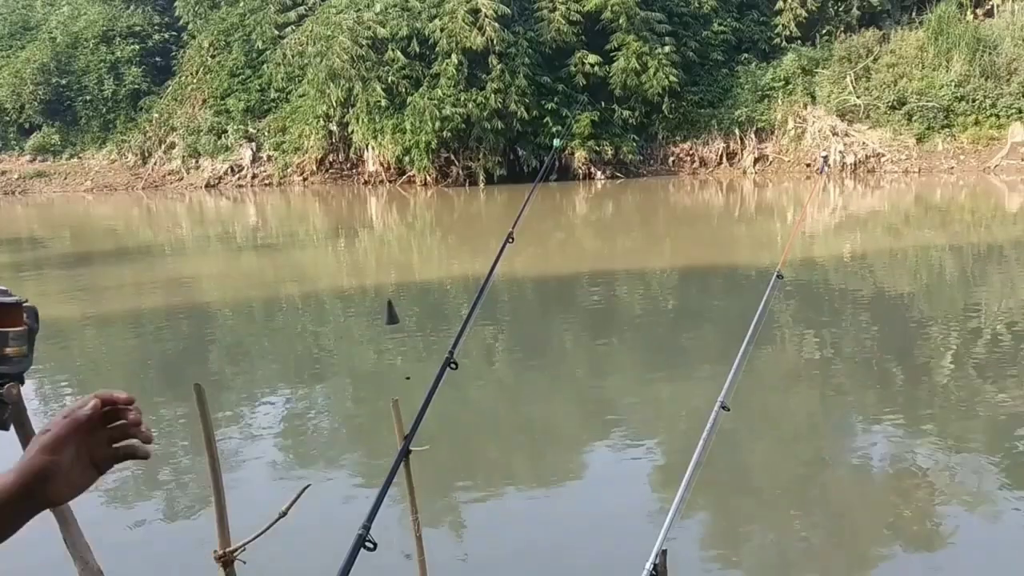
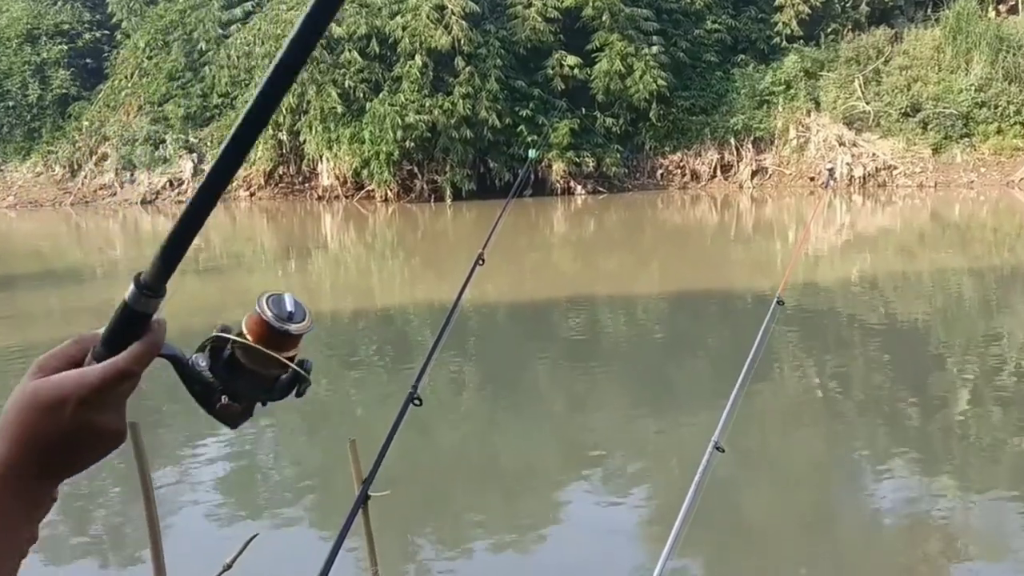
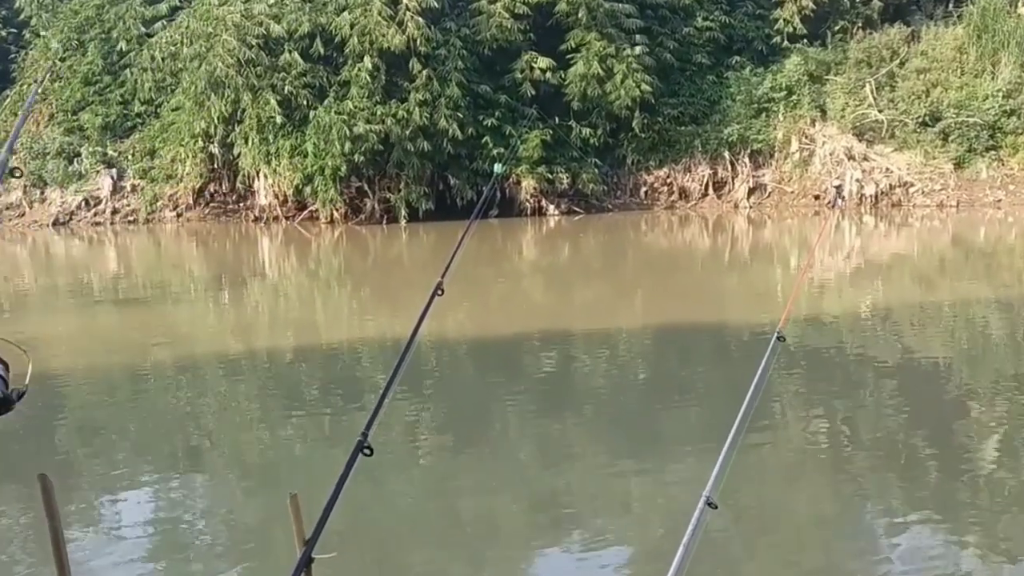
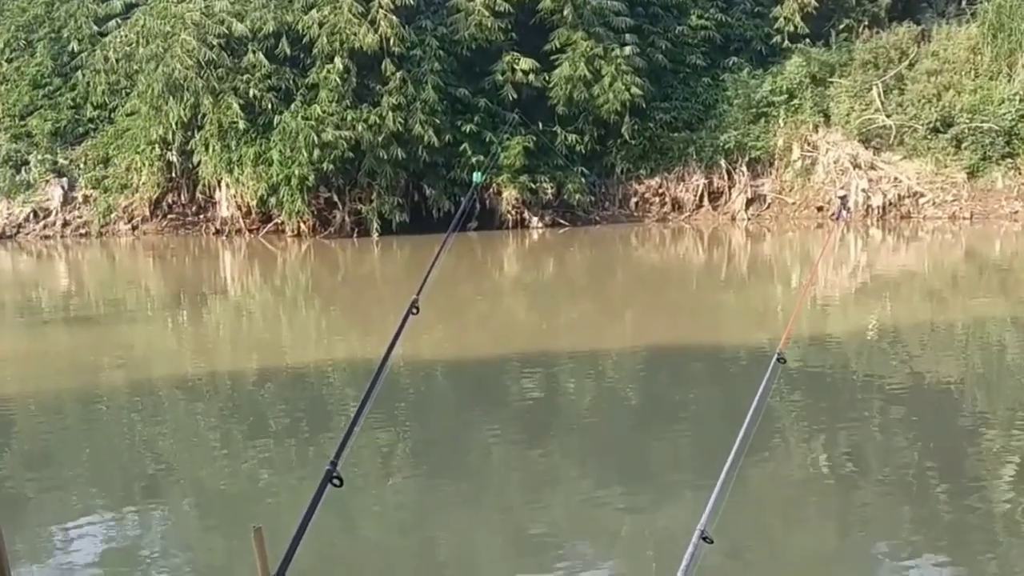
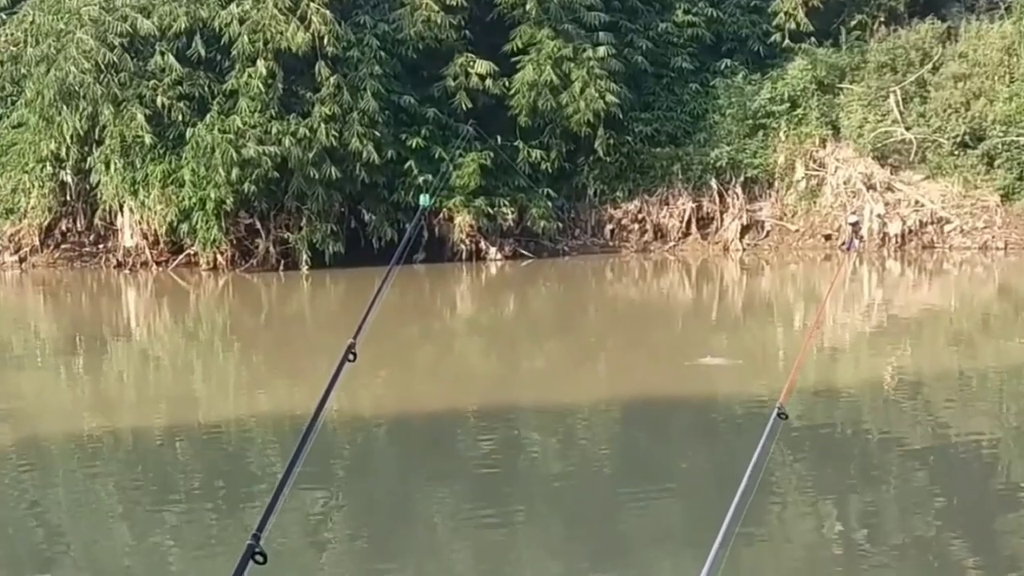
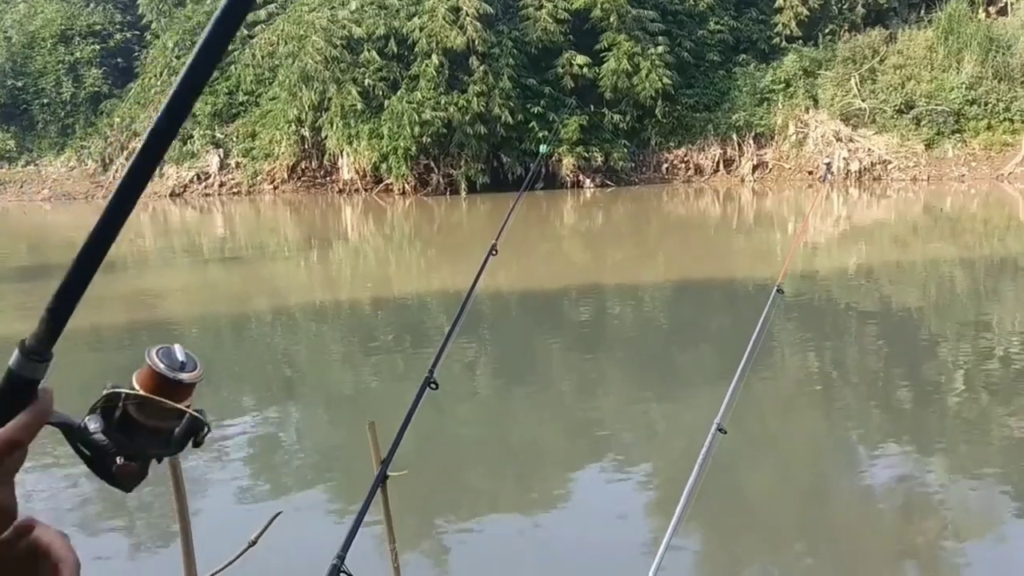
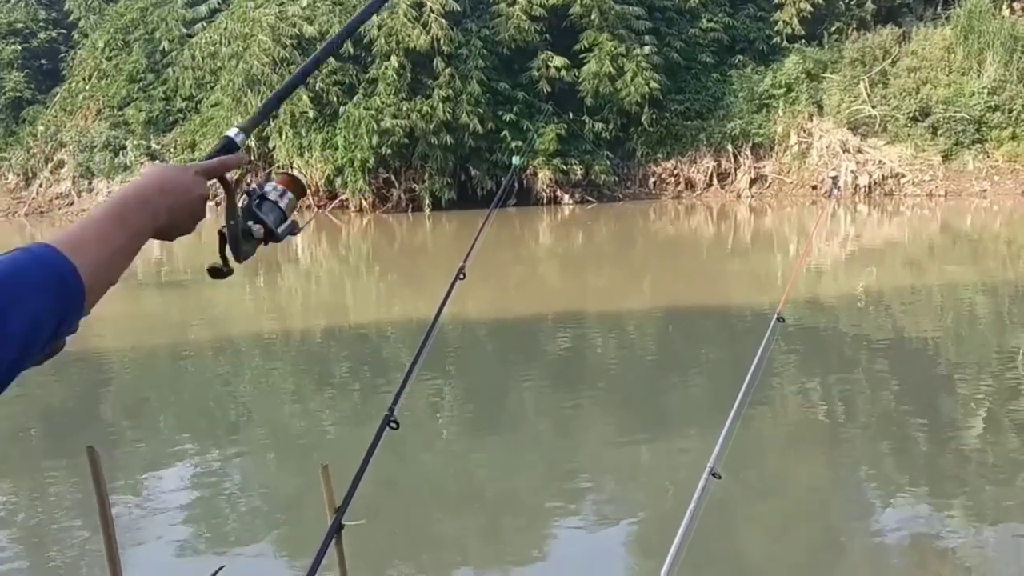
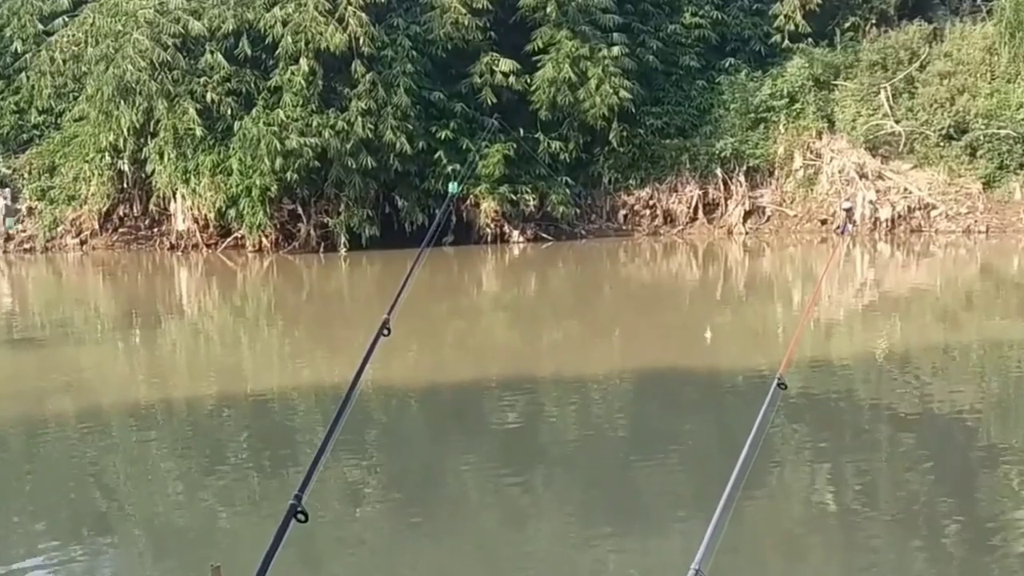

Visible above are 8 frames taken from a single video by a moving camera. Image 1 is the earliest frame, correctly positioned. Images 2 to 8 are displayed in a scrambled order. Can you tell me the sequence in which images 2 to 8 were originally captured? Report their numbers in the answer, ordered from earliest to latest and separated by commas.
6, 2, 7, 3, 4, 8, 5
